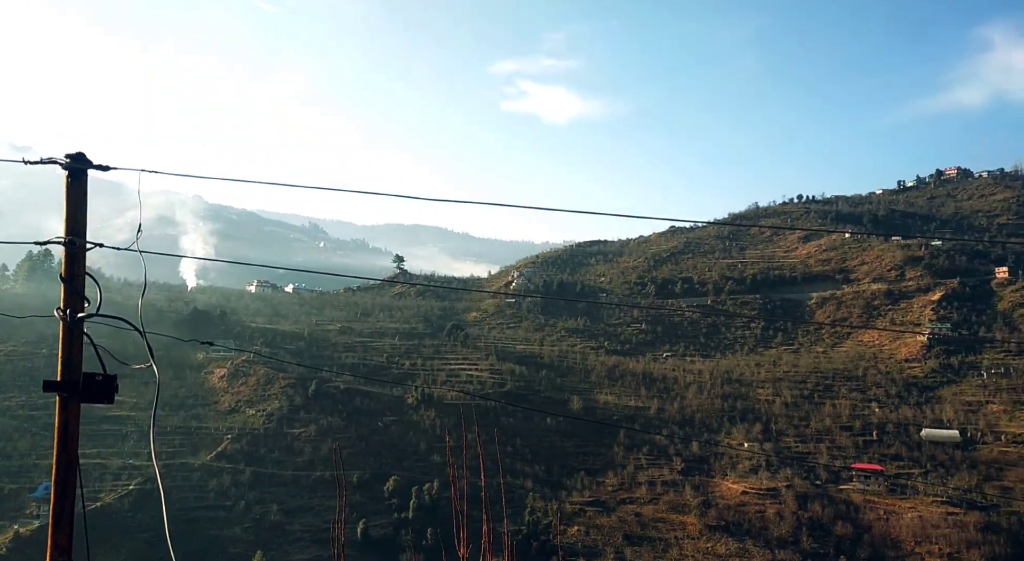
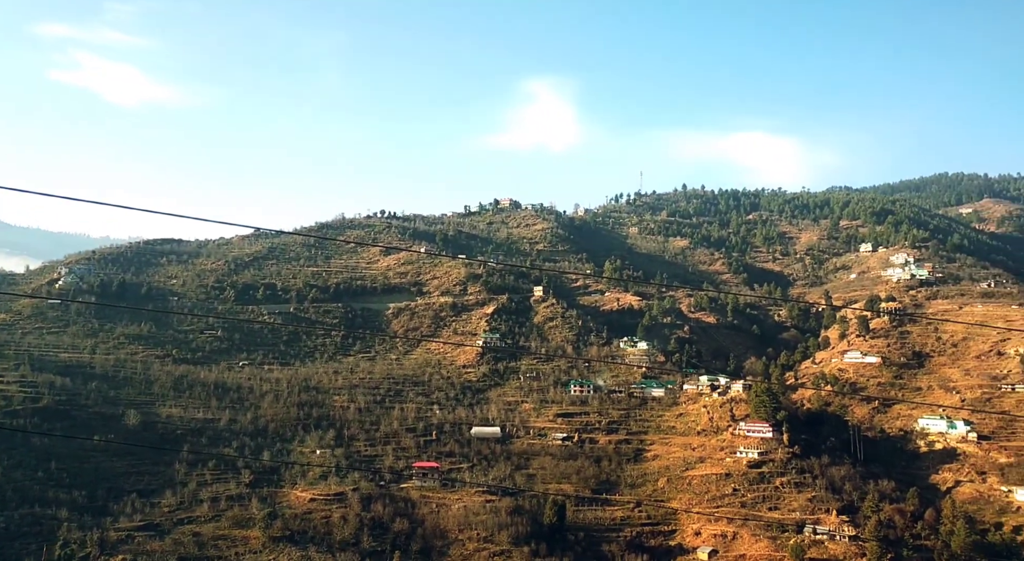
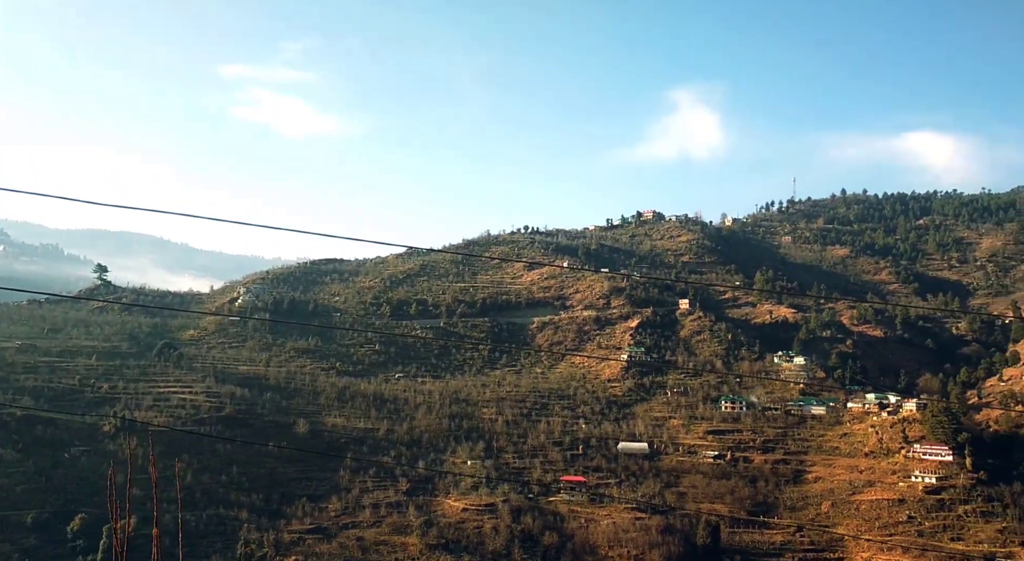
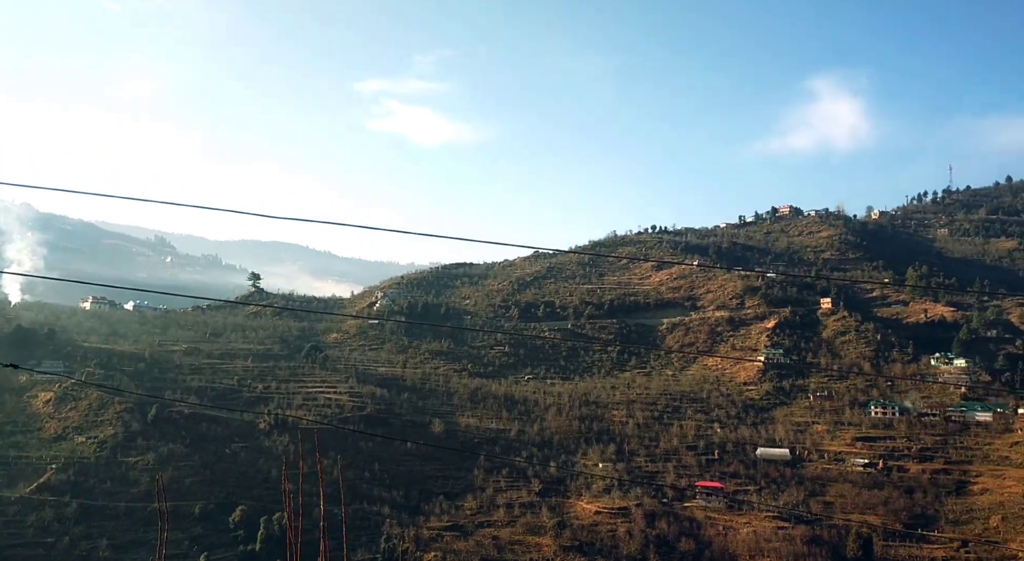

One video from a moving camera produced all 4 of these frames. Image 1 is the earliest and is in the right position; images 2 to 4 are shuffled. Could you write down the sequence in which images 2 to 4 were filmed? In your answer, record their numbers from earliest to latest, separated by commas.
4, 3, 2
